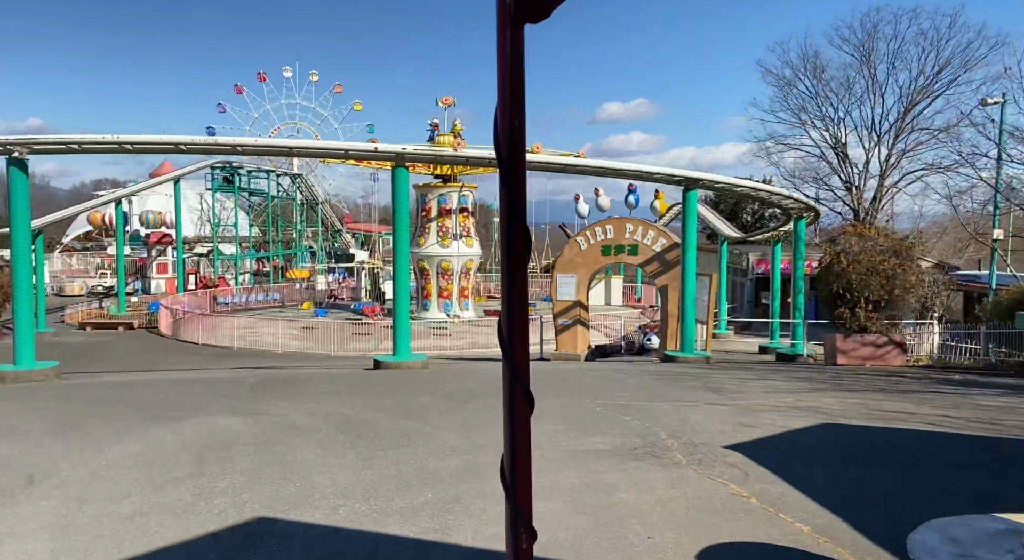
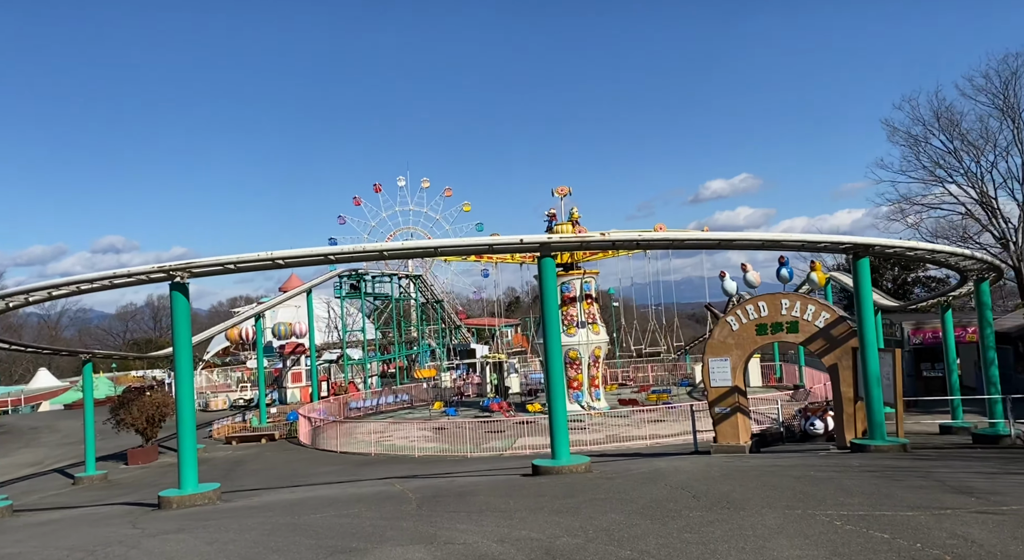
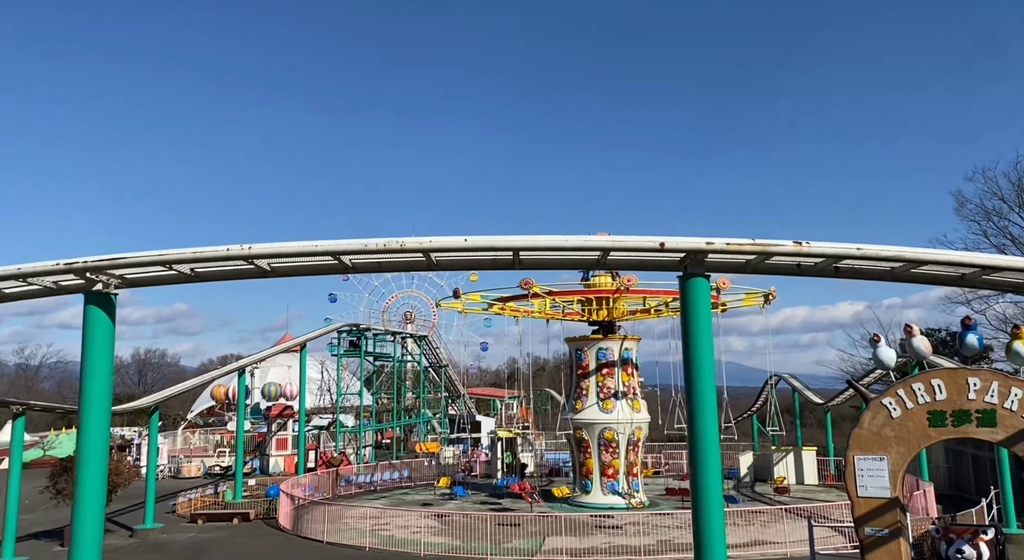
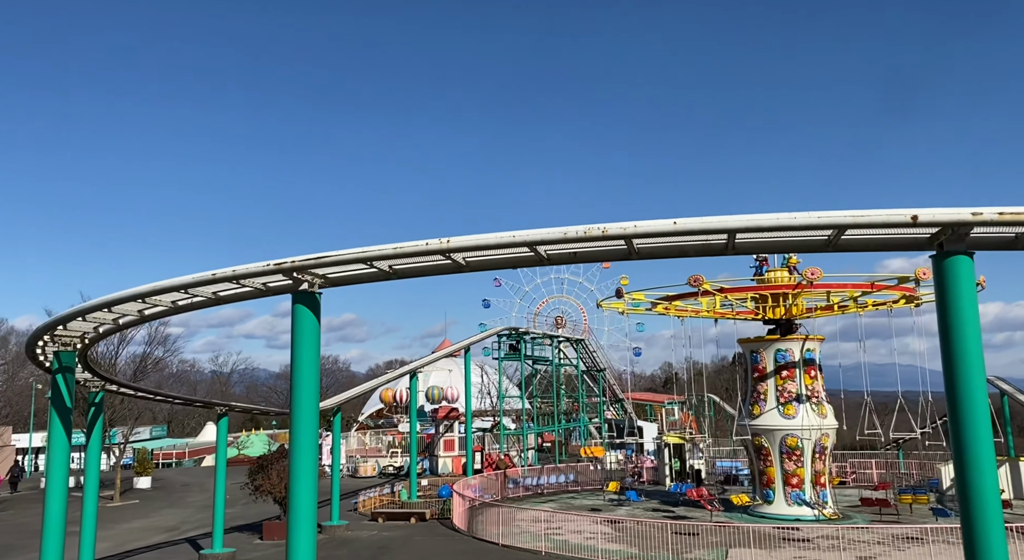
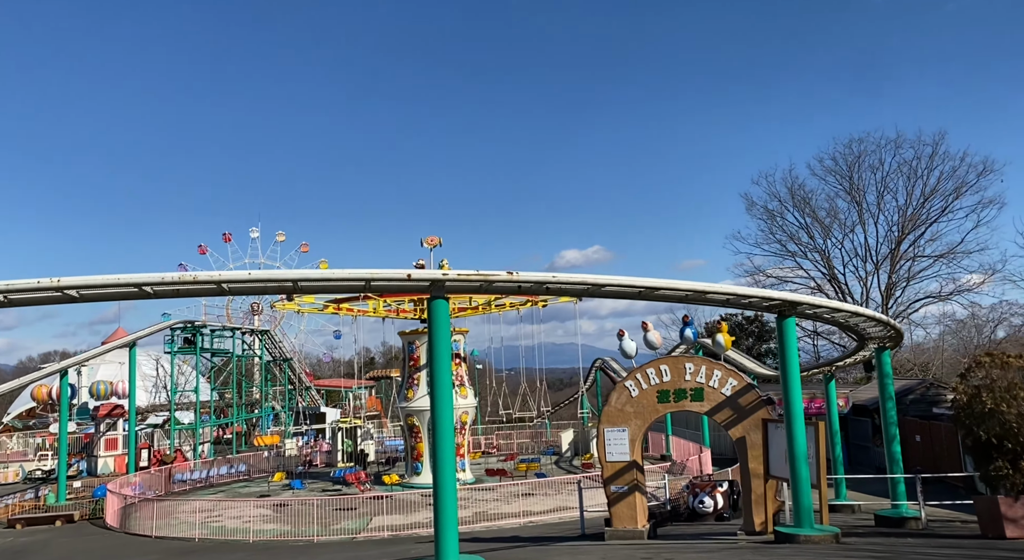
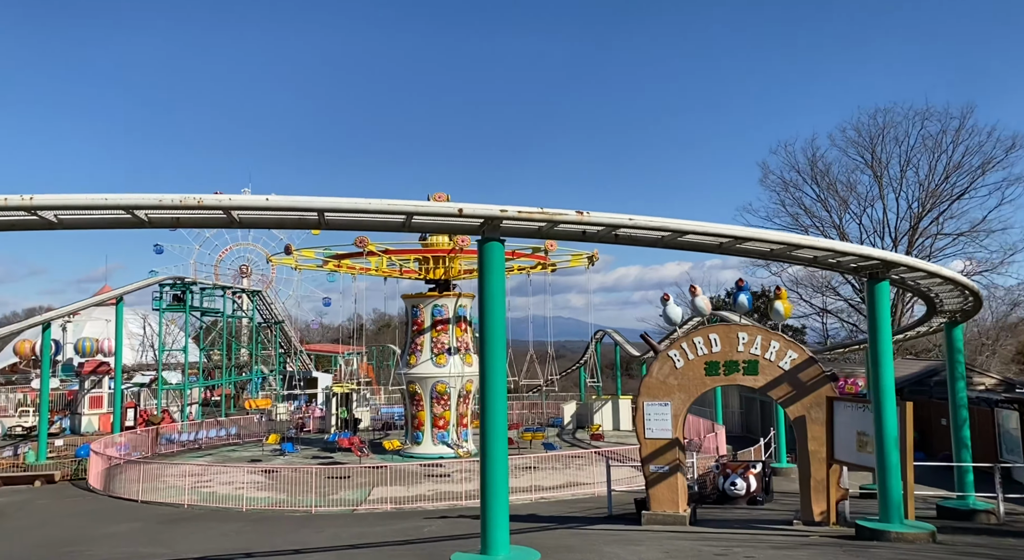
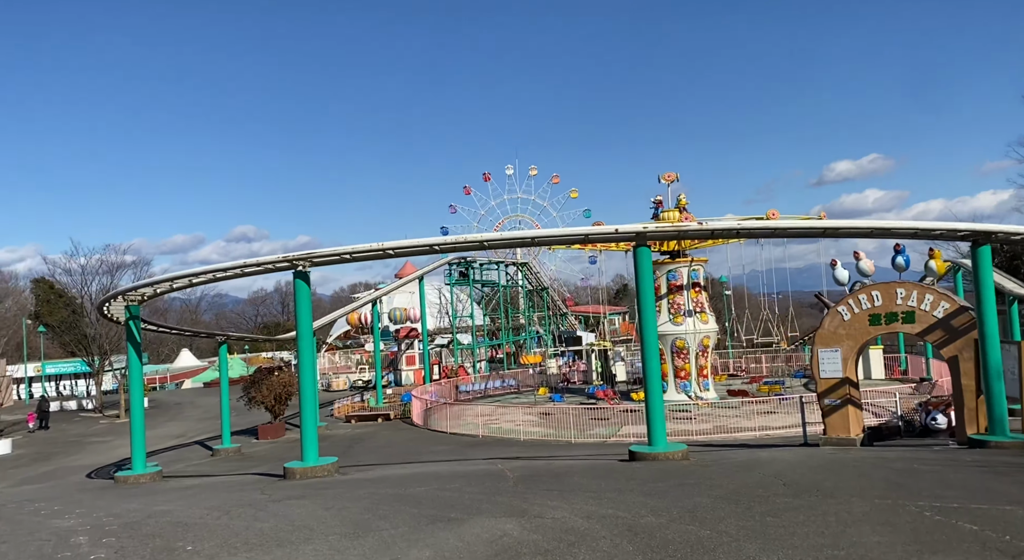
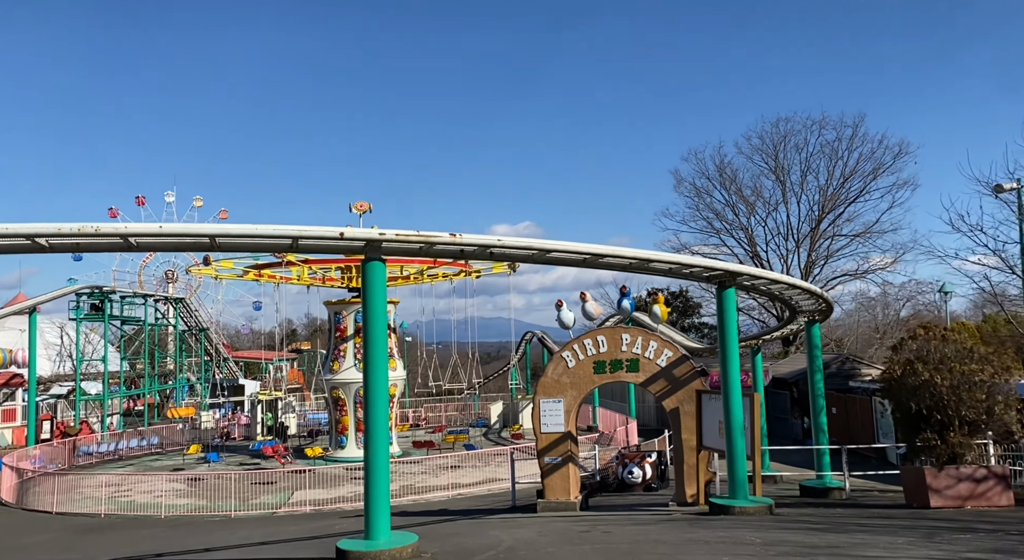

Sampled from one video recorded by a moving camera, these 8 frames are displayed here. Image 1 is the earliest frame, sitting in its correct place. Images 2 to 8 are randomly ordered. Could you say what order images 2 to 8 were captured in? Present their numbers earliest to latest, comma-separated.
7, 2, 5, 8, 6, 3, 4
